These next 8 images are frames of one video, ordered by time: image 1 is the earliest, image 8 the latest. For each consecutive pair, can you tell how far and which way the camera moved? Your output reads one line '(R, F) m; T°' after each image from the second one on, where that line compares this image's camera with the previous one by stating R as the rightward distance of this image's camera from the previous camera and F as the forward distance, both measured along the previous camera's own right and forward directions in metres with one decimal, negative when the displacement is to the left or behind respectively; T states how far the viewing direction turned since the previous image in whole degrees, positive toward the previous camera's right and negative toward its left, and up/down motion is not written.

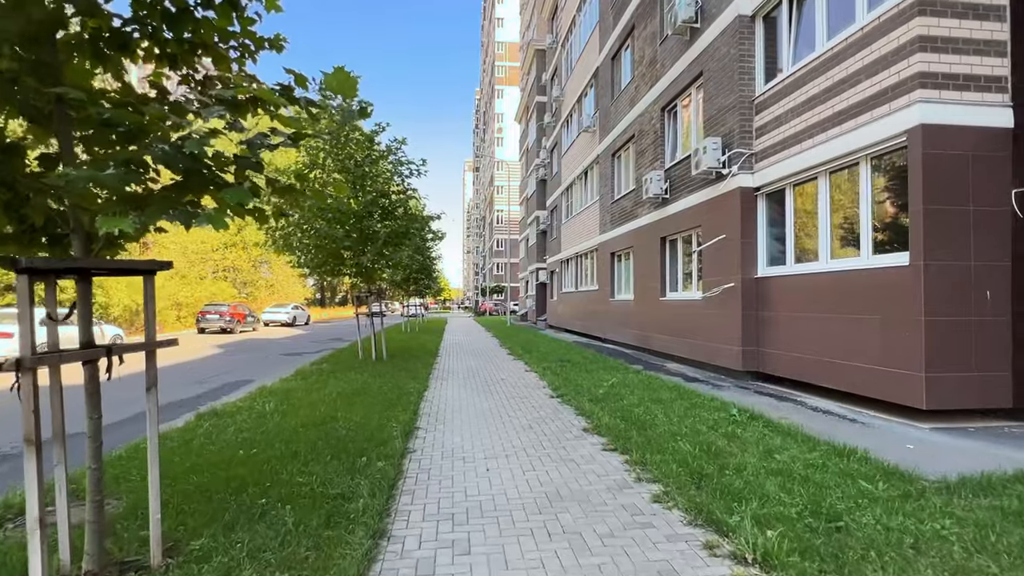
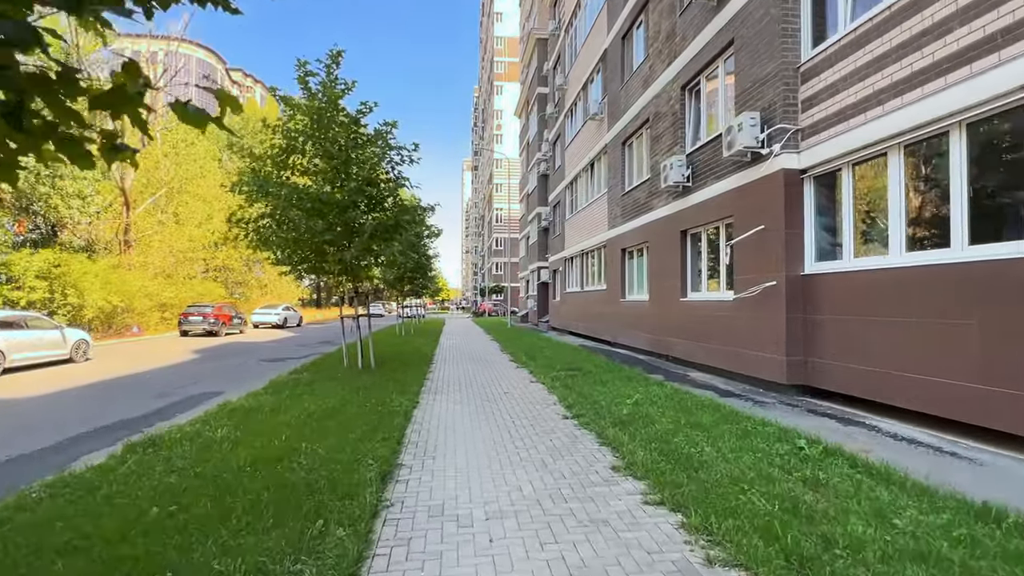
(-0.1, +1.4) m; 0°
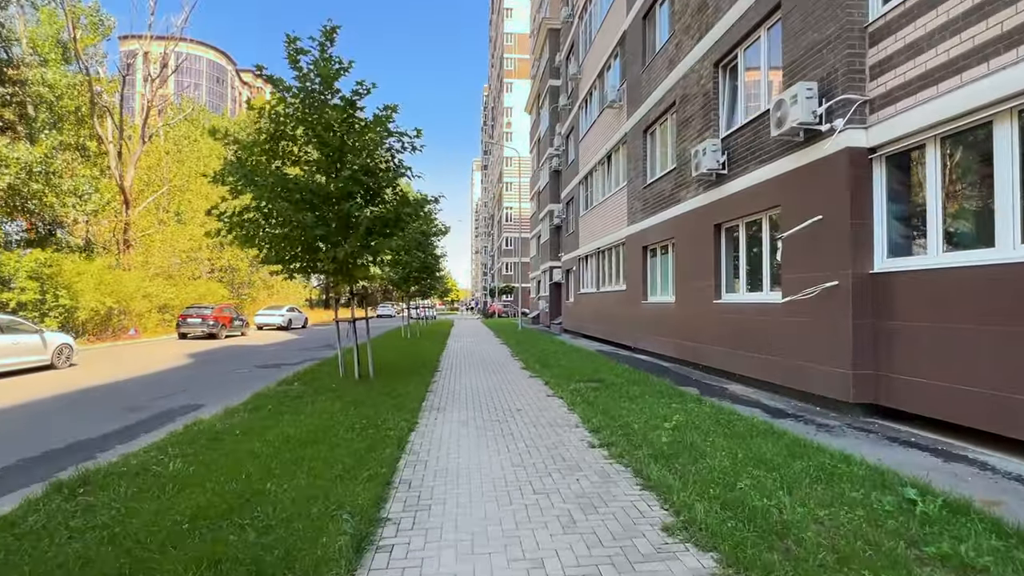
(-0.1, +1.2) m; -1°
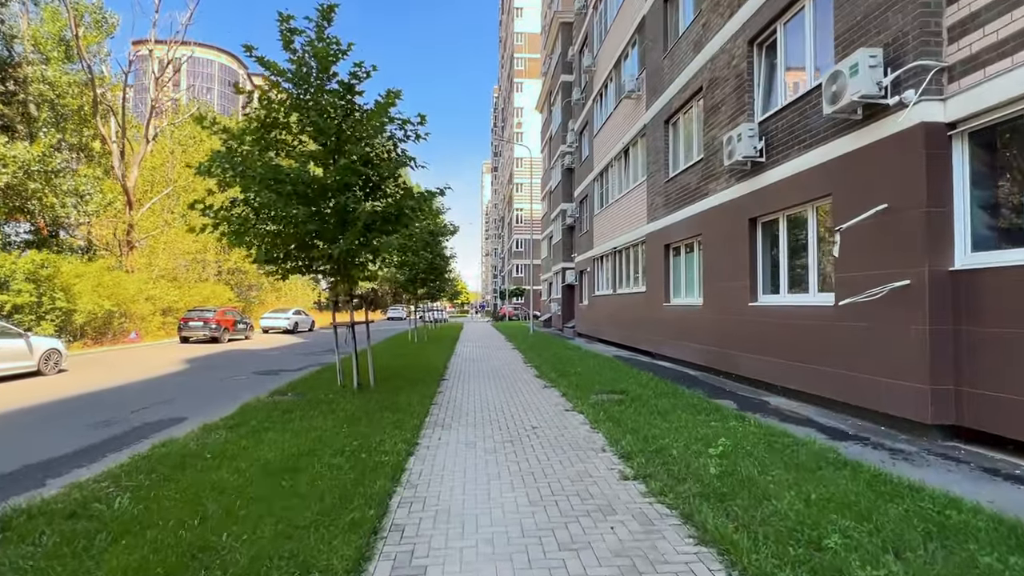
(-0.1, +1.0) m; -1°
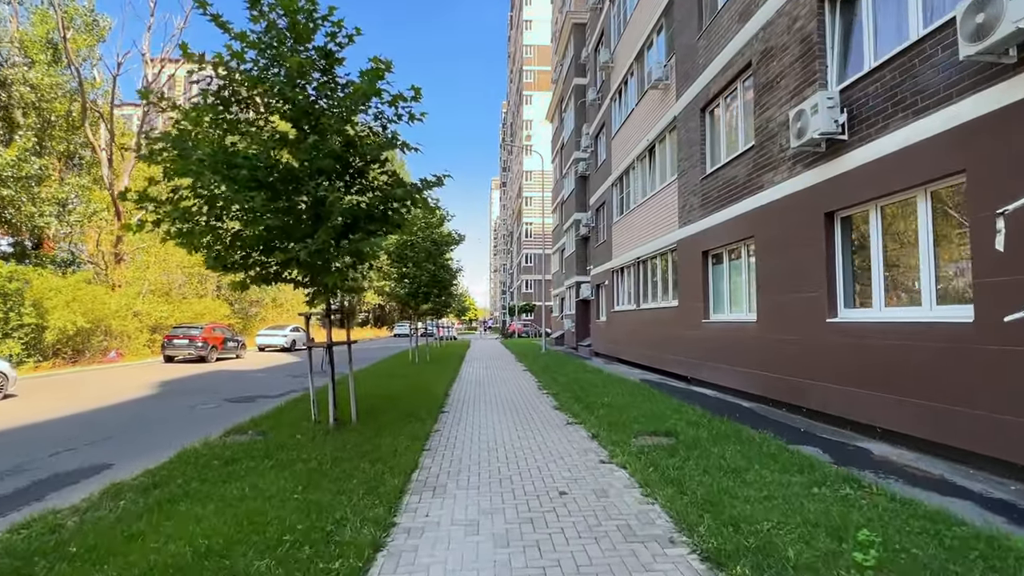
(-0.1, +1.9) m; -1°
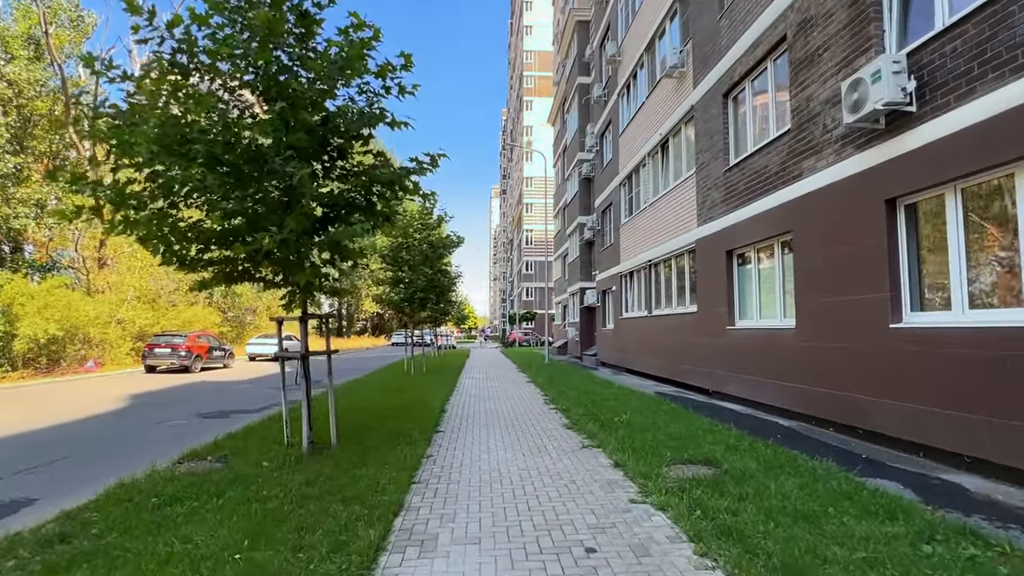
(-0.1, +1.2) m; 0°
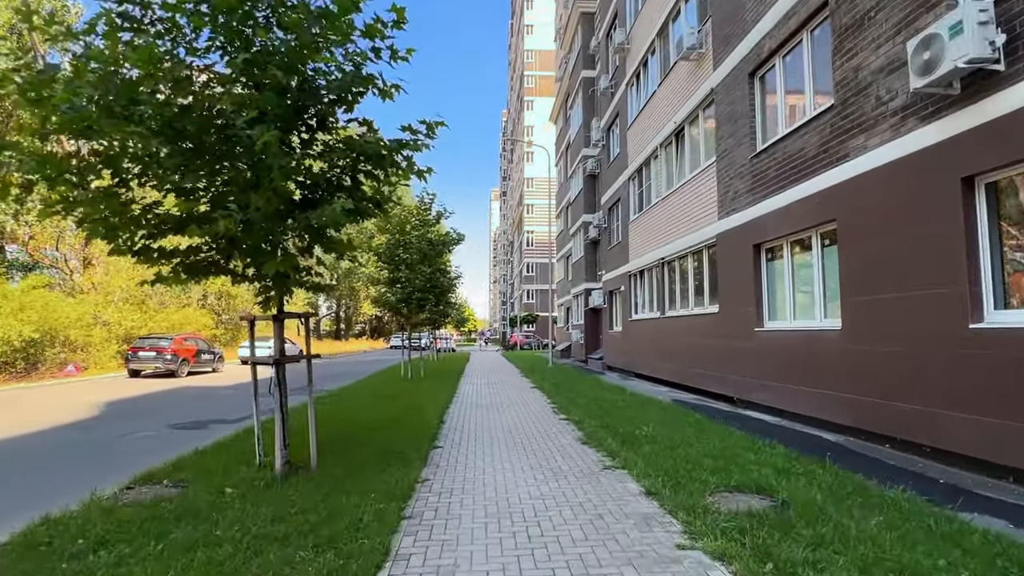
(-0.1, +1.0) m; 0°
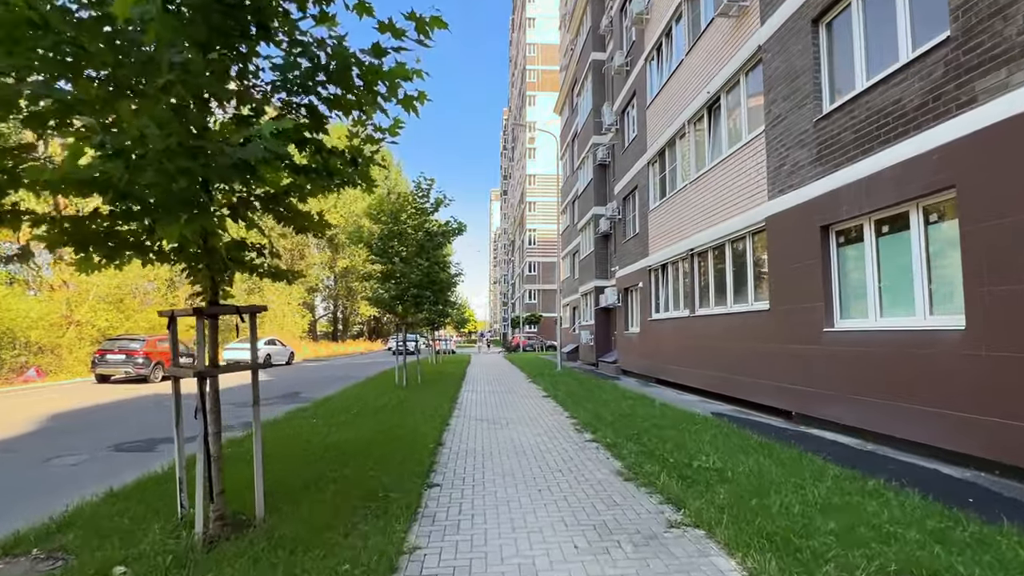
(-0.2, +1.8) m; 0°
